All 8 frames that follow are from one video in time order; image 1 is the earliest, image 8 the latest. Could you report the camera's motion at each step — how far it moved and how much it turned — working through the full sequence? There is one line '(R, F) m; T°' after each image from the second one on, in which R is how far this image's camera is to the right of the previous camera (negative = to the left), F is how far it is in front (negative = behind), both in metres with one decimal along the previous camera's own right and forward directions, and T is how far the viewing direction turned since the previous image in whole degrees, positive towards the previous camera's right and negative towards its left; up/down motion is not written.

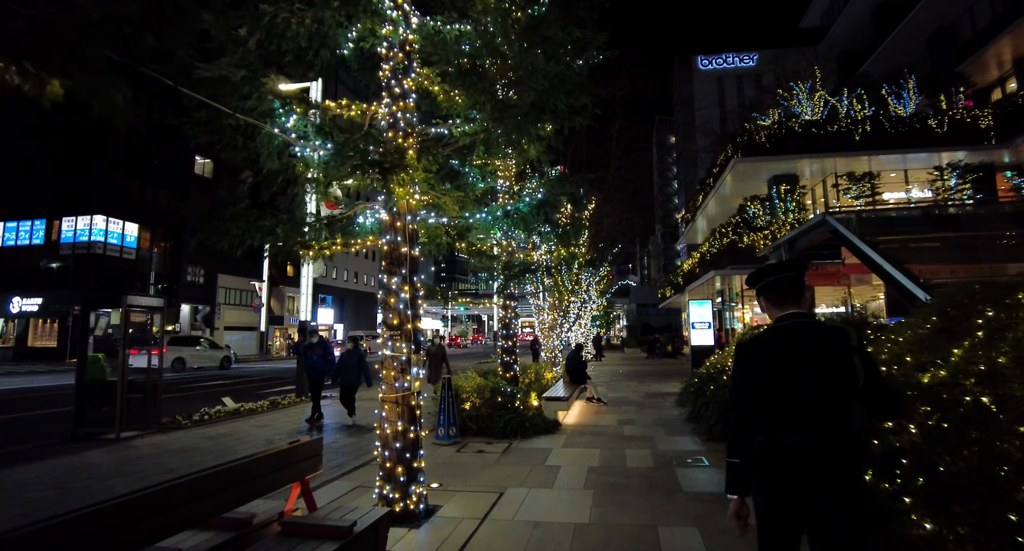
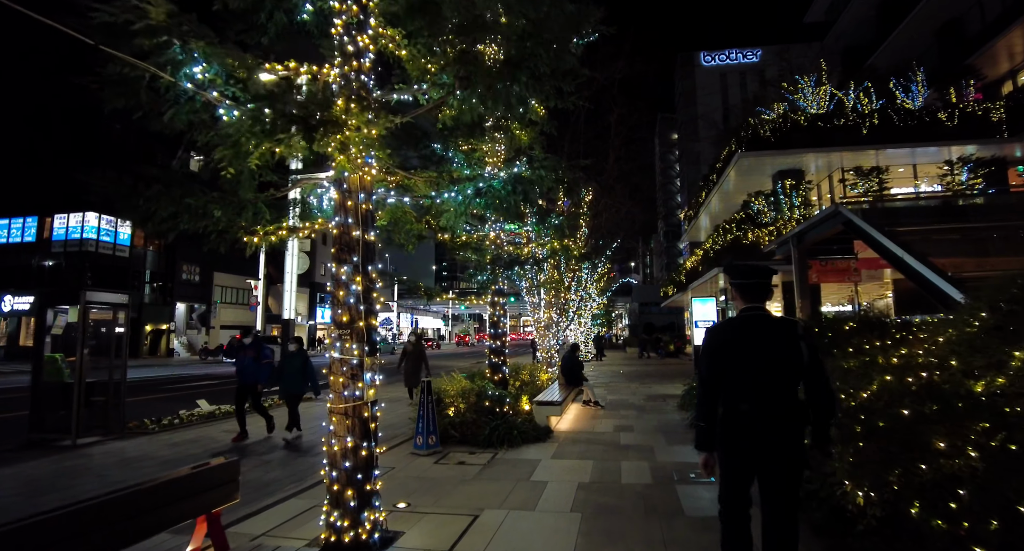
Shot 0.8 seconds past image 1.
(+0.2, +0.7) m; 0°
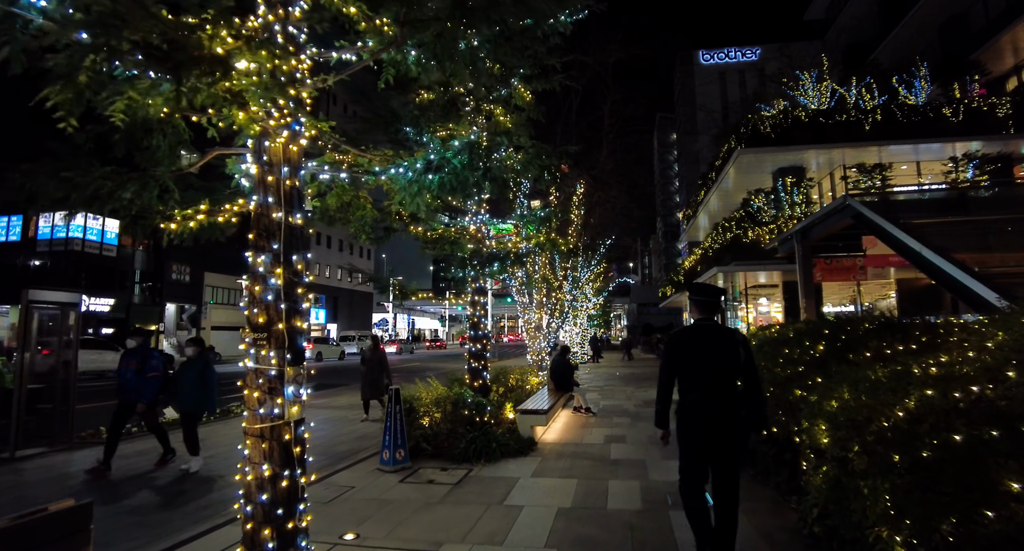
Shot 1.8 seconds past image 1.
(+0.3, +0.7) m; 0°
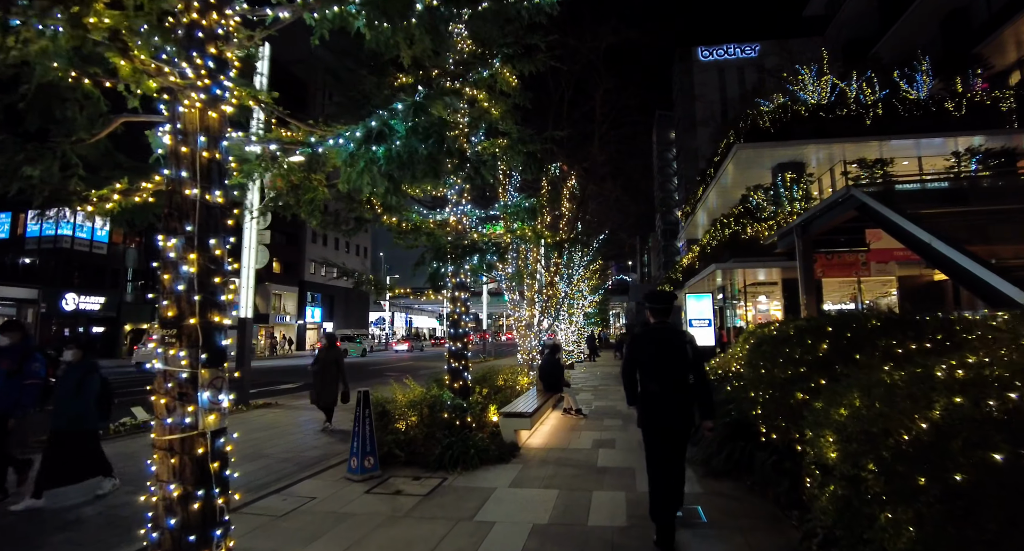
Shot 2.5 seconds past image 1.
(+0.2, +0.5) m; 0°
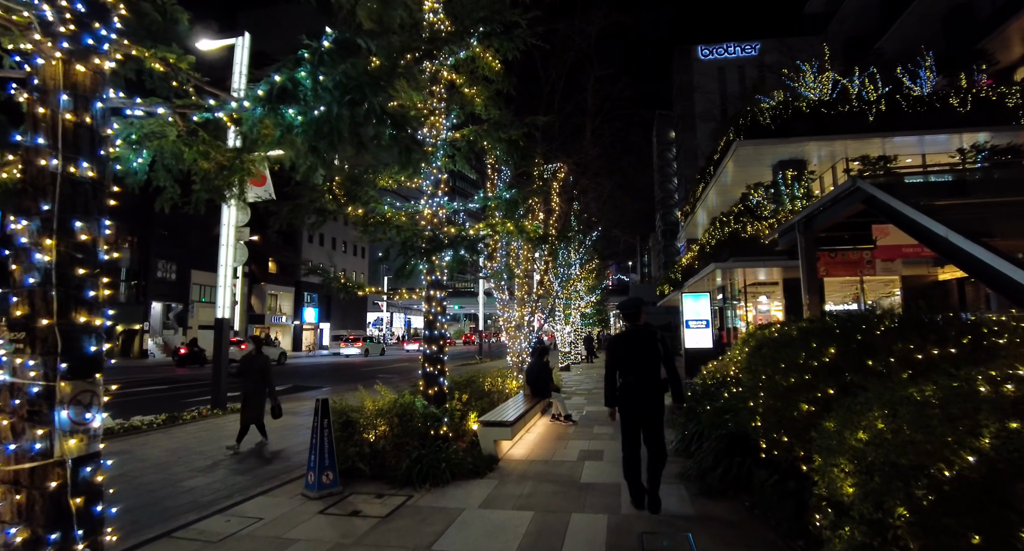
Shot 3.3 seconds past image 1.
(+0.3, +0.6) m; 0°
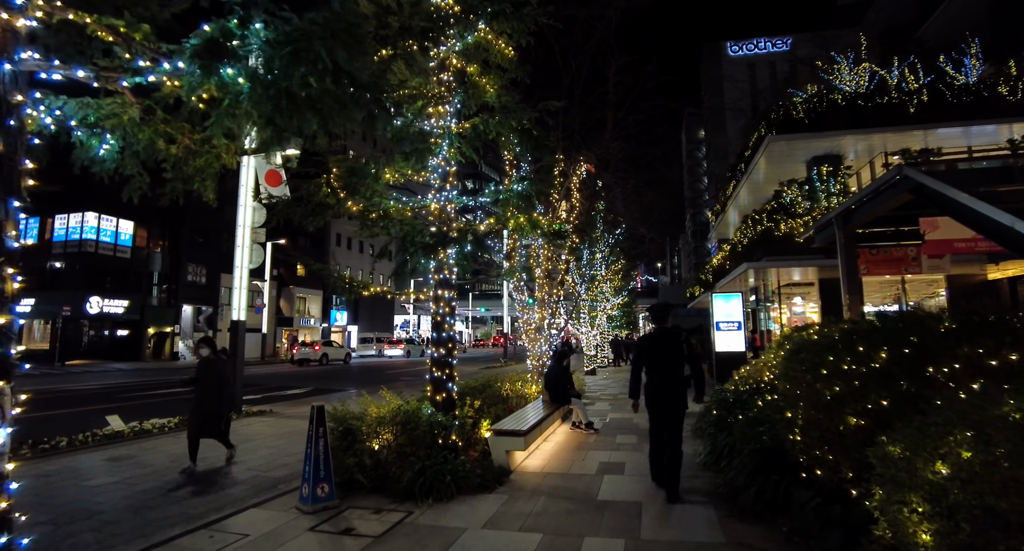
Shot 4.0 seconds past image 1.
(+0.2, +0.5) m; -3°
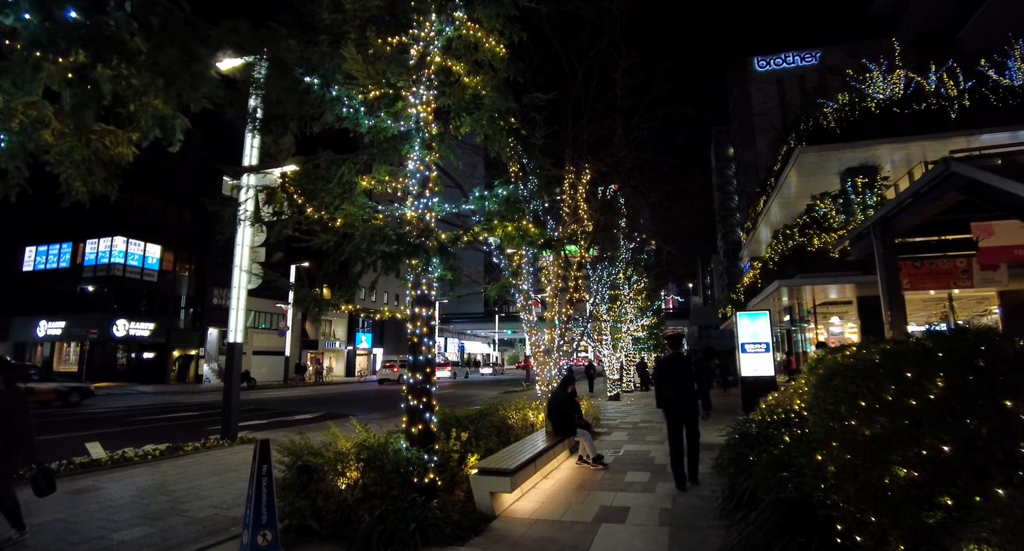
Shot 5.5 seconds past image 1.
(+0.5, +0.7) m; -3°
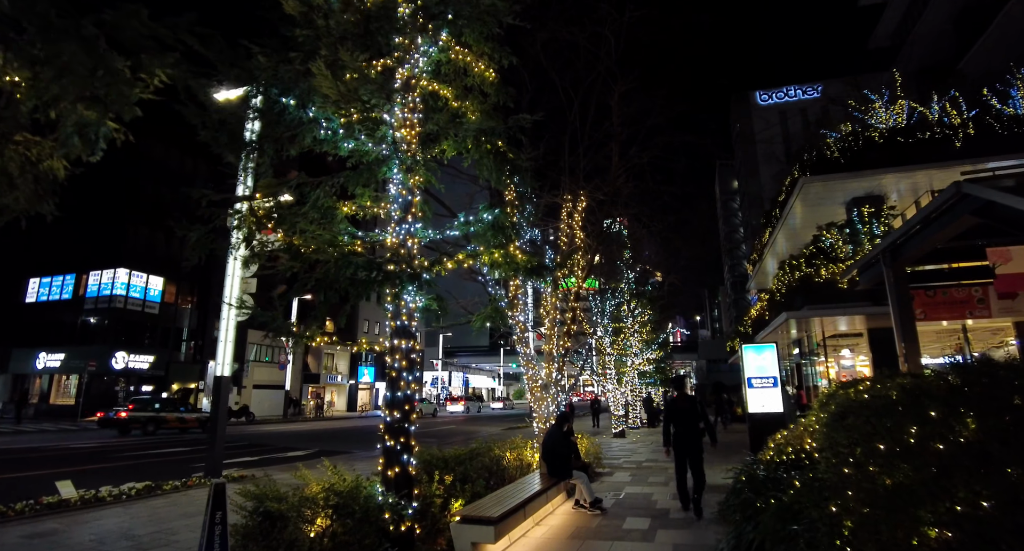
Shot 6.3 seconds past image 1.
(+0.2, +0.3) m; -1°
